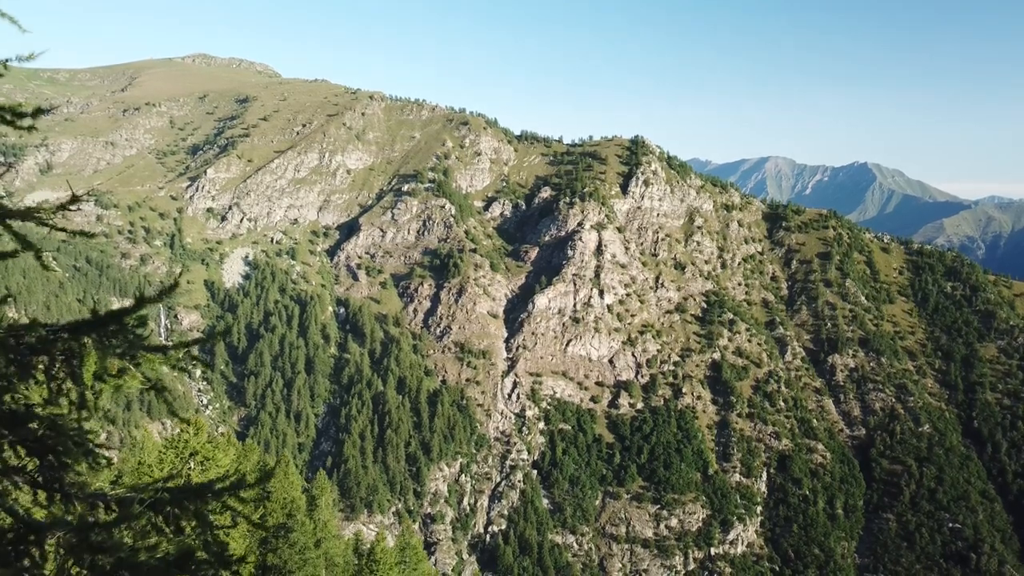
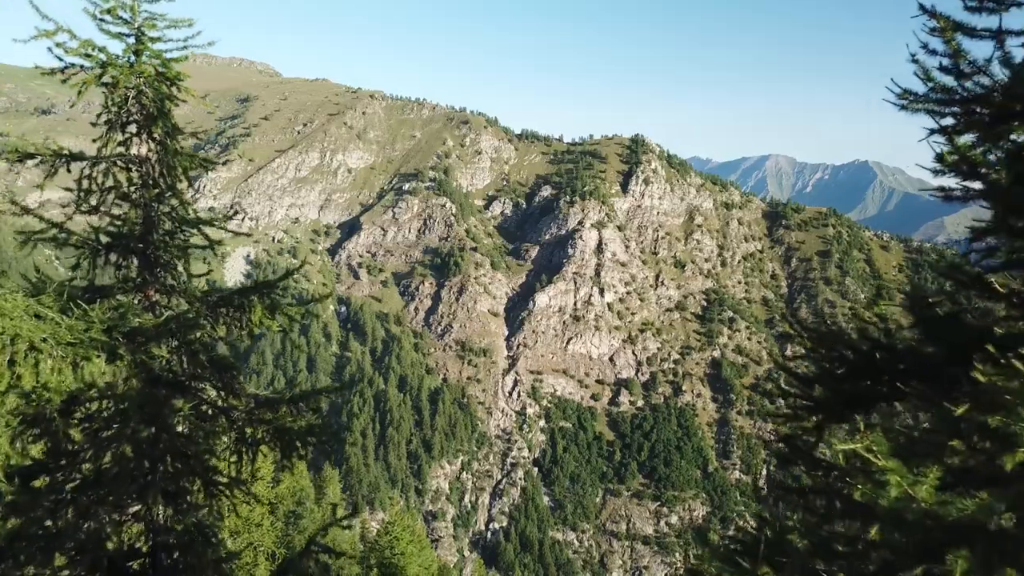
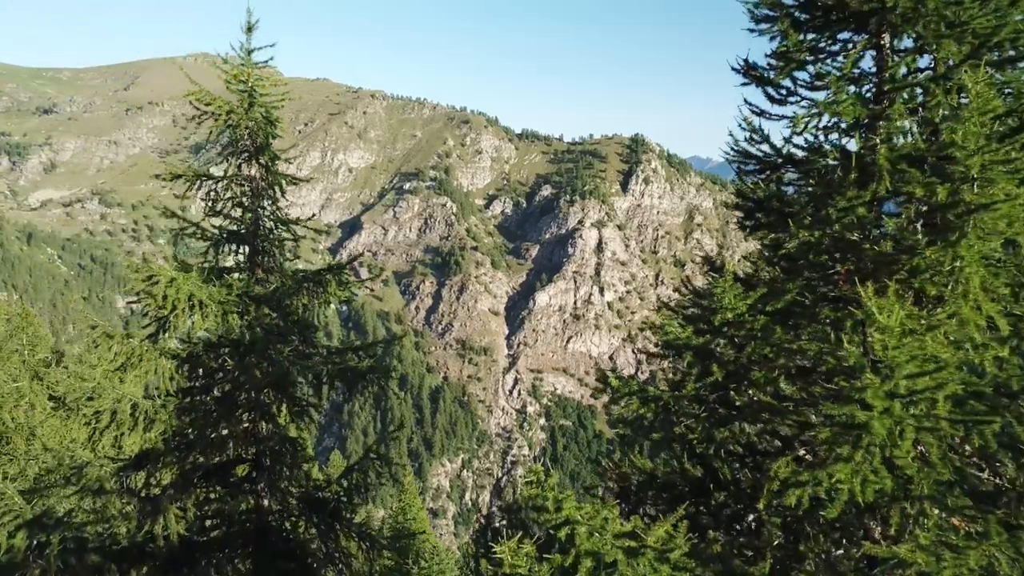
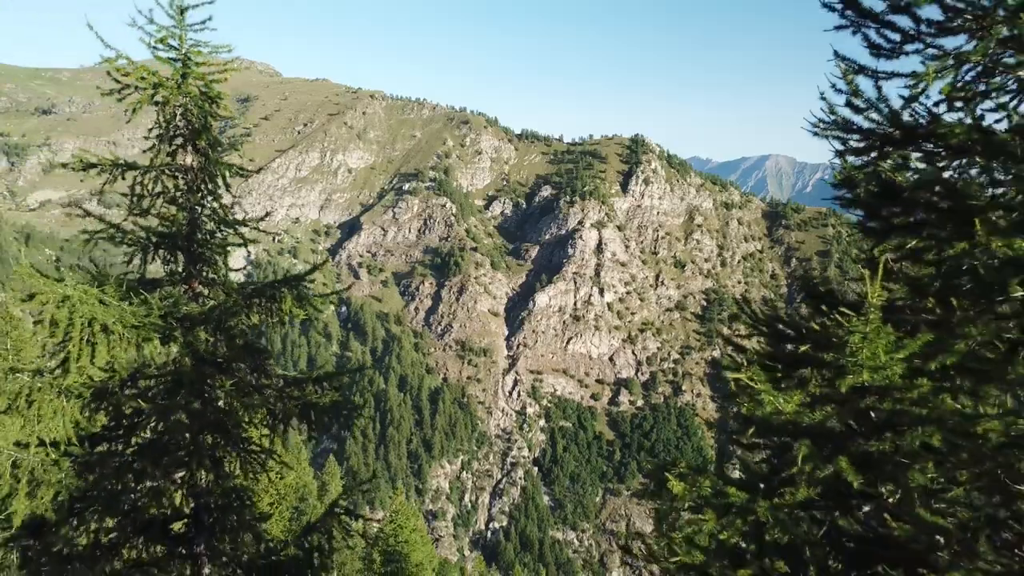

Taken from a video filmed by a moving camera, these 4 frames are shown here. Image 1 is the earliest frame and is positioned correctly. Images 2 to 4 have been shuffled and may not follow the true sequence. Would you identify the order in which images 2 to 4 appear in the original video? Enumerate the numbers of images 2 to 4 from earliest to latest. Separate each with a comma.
2, 4, 3
